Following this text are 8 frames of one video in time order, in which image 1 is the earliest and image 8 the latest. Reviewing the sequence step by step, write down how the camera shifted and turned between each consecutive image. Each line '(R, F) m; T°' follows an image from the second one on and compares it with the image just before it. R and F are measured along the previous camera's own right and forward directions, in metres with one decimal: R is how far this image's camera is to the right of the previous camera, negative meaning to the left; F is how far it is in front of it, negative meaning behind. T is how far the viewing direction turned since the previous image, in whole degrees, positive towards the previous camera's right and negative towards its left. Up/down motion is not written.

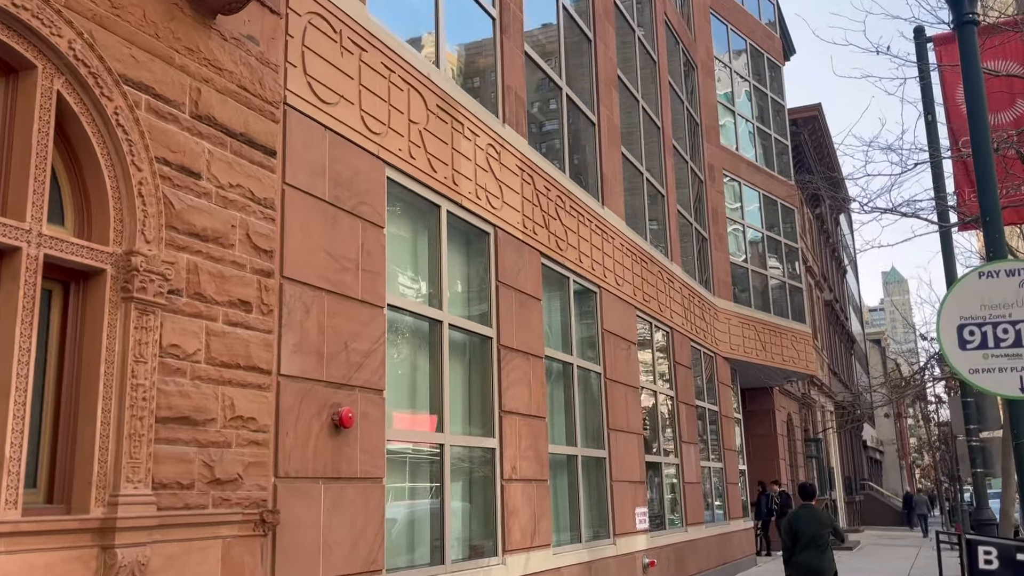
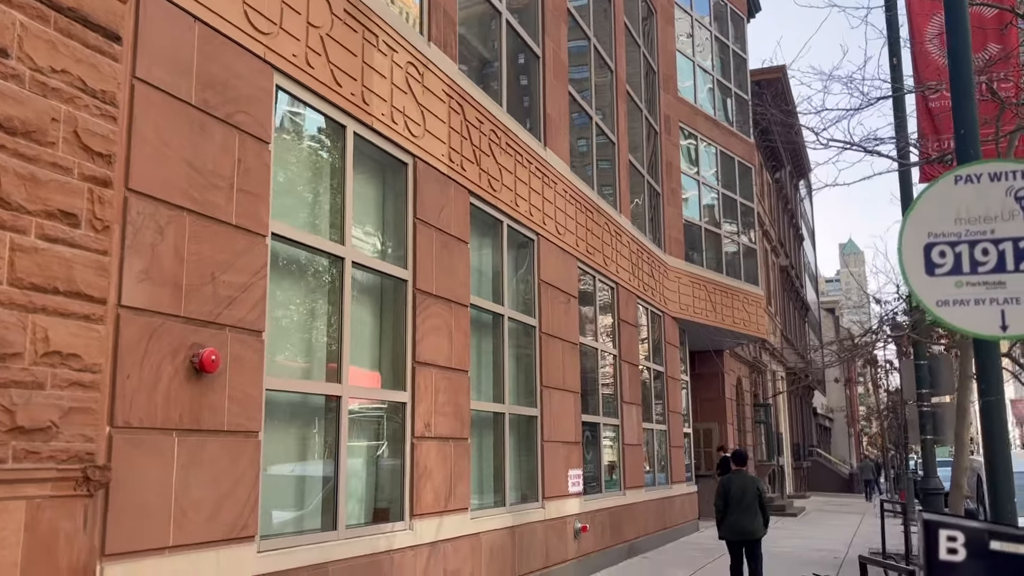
(+0.4, +0.8) m; +3°
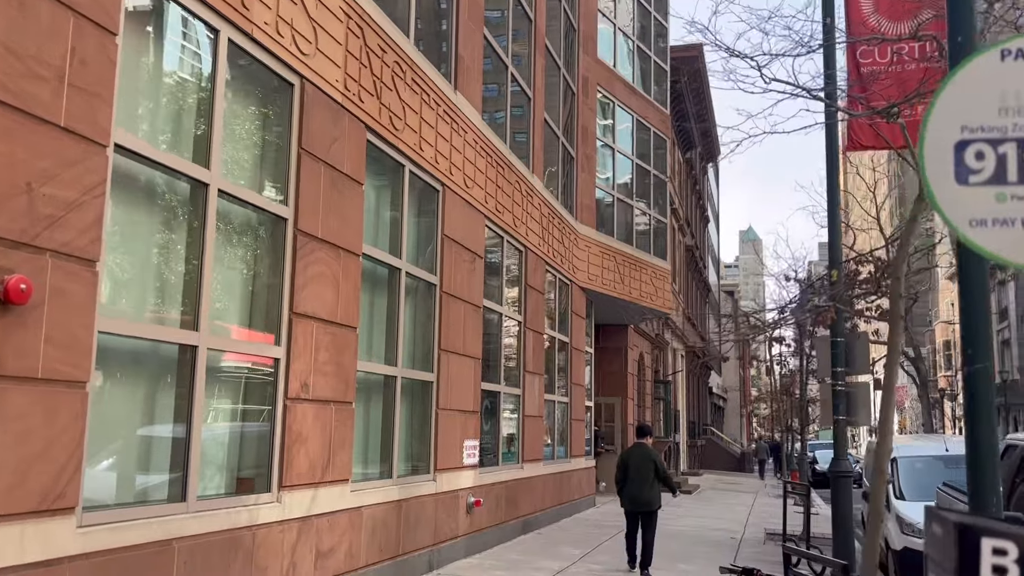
(+0.1, +0.8) m; +6°
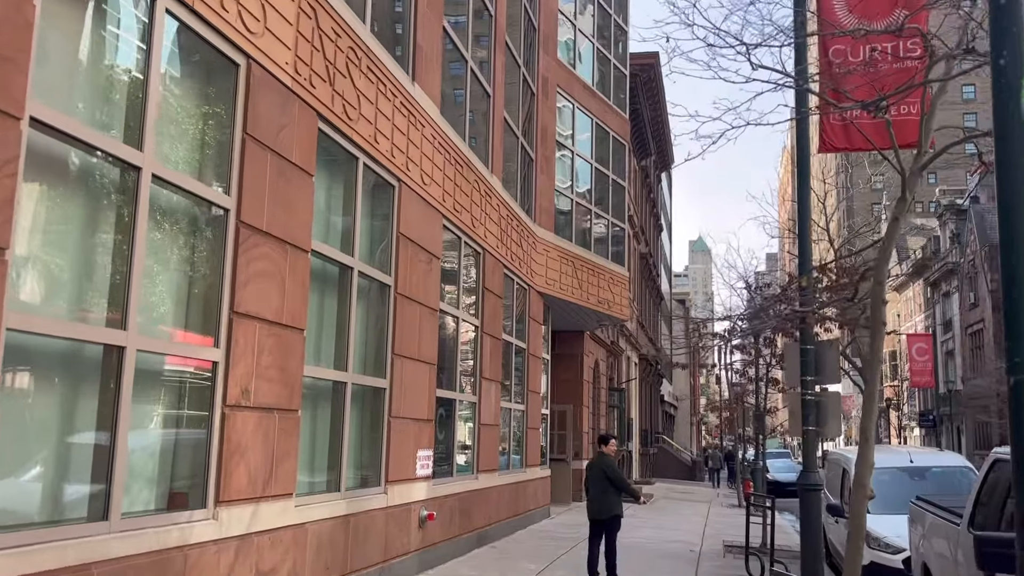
(-0.1, +0.4) m; +3°
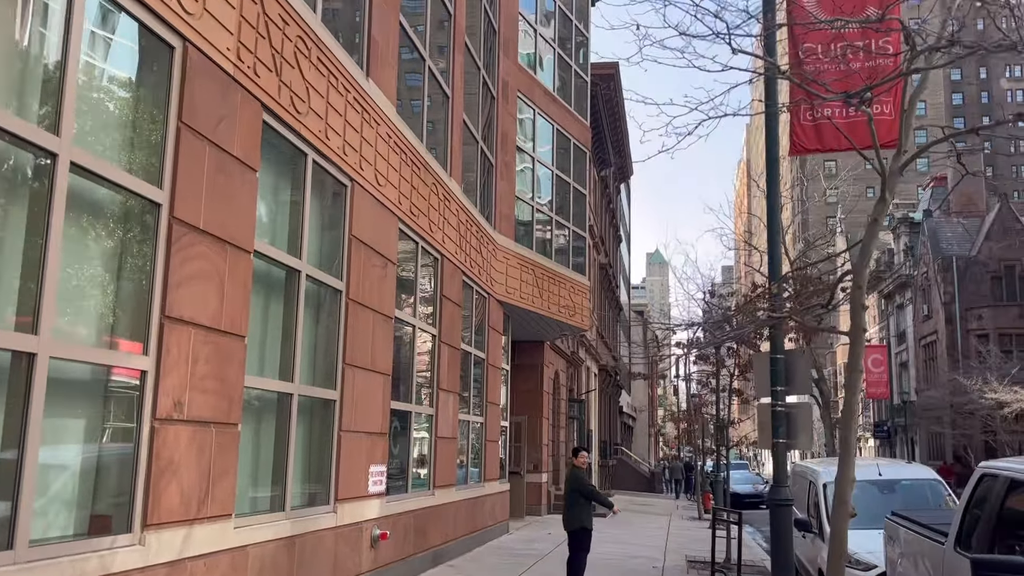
(0.0, +0.4) m; +3°
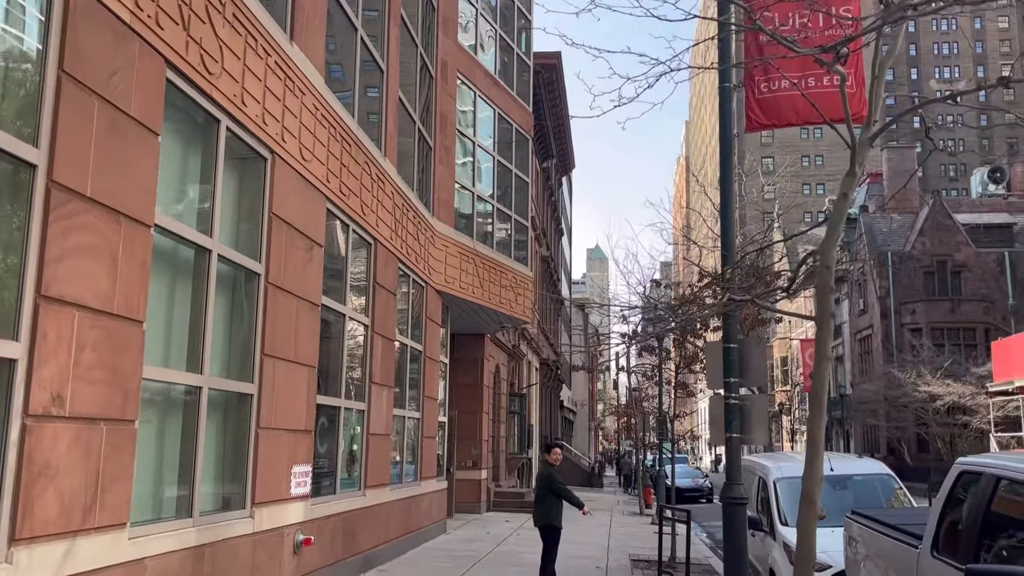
(0.0, +0.6) m; +4°
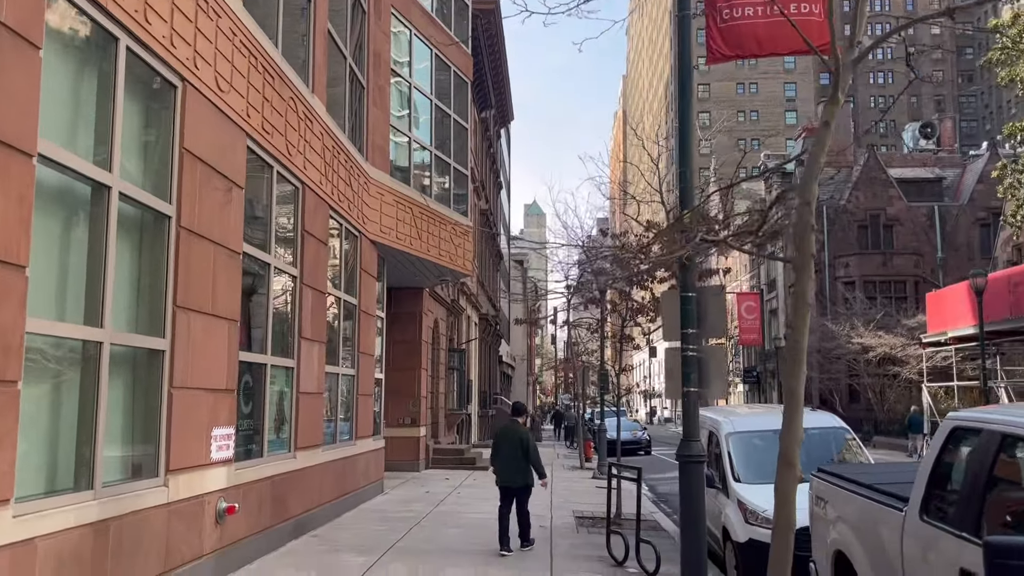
(0.0, +0.6) m; +4°
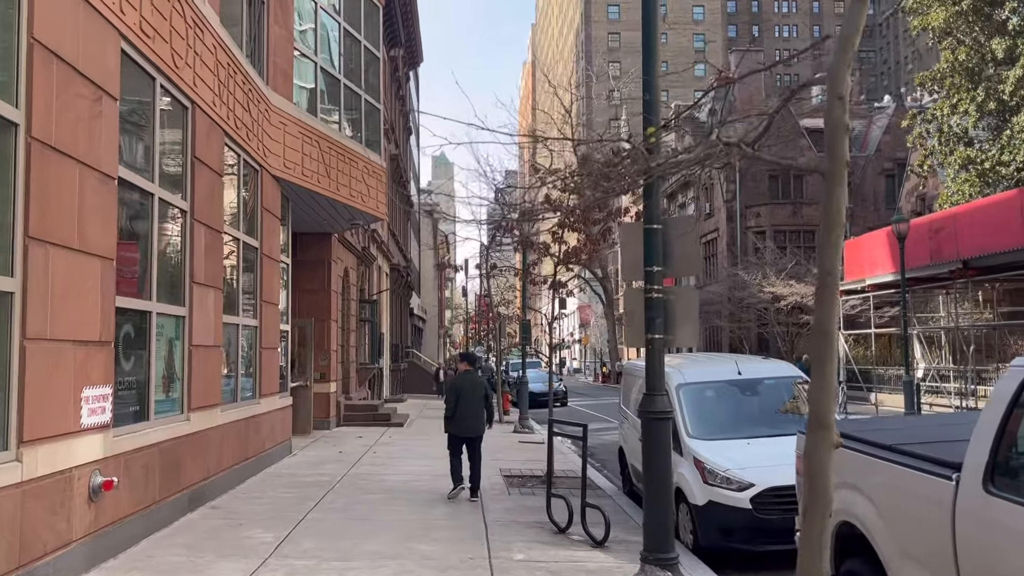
(-0.2, +1.1) m; +6°
